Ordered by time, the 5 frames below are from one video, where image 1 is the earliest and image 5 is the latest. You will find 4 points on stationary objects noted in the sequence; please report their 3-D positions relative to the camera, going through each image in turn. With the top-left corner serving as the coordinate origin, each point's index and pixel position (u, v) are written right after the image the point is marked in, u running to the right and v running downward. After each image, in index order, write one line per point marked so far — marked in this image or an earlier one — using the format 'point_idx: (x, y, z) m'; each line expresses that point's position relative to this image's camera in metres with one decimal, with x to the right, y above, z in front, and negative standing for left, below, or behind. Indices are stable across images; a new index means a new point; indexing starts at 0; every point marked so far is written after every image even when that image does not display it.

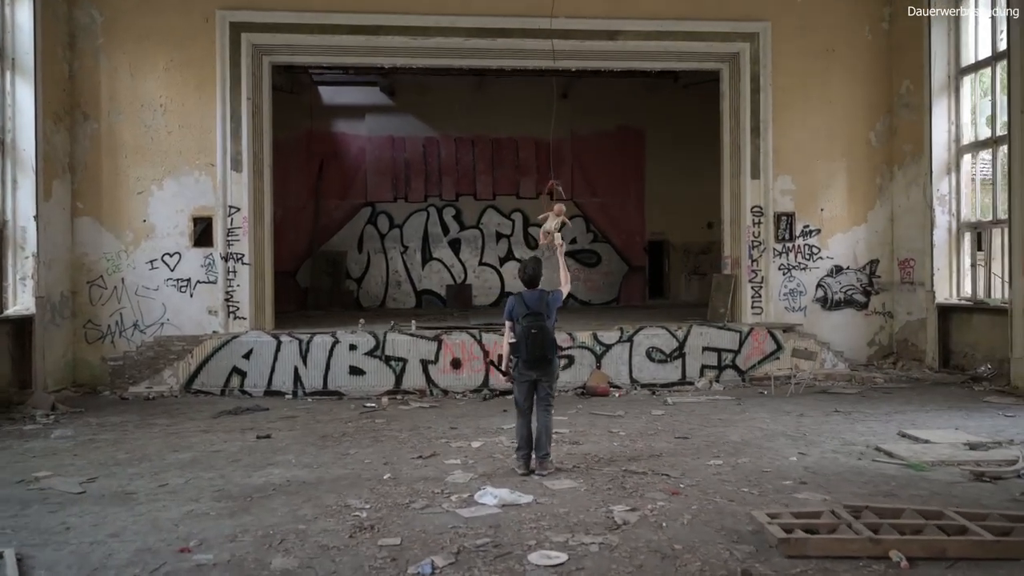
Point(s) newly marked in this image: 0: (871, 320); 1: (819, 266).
0: (+5.8, -0.5, +11.4) m
1: (+4.9, +0.3, +11.3) m
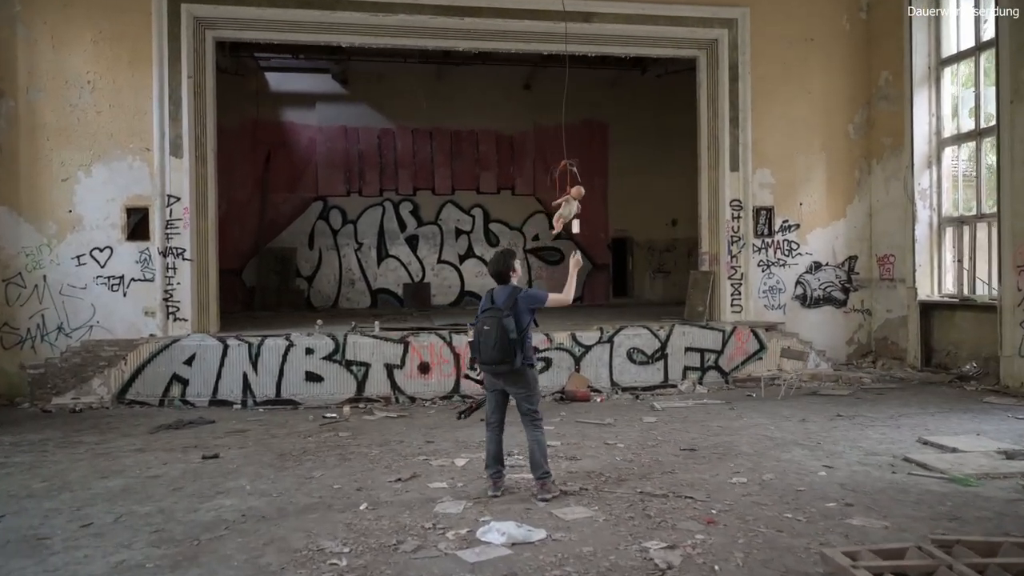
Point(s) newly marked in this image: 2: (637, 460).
0: (+5.3, -0.5, +11.1) m
1: (+4.4, +0.4, +11.0) m
2: (+0.9, -1.3, +5.2) m
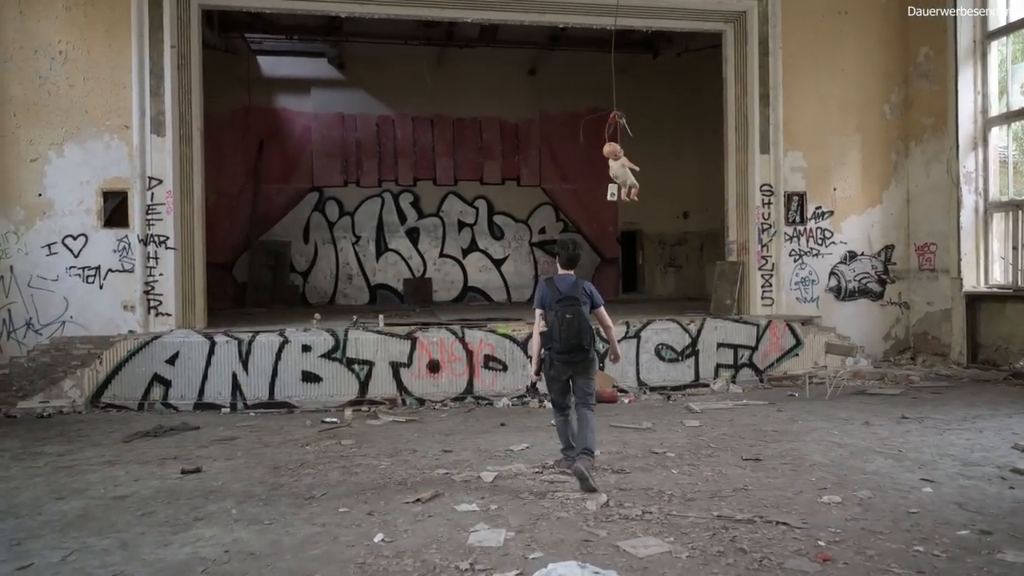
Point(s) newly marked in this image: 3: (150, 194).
0: (+5.5, -0.3, +10.3) m
1: (+4.6, +0.5, +10.2) m
2: (+1.2, -1.2, +4.4) m
3: (-4.3, +1.1, +8.4) m
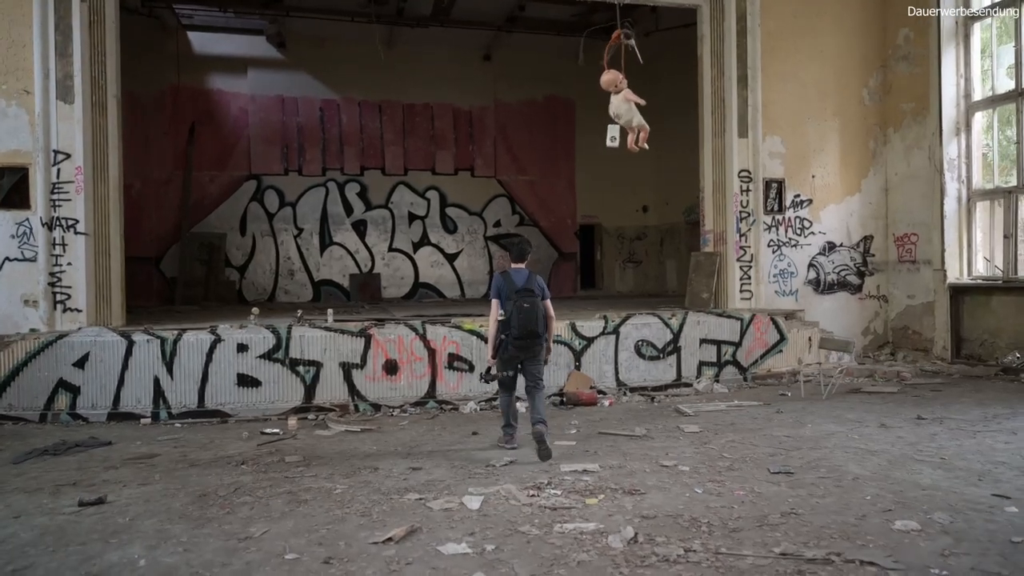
0: (+5.0, -0.2, +9.9) m
1: (+4.1, +0.6, +9.7) m
2: (+1.1, -1.1, +3.7) m
3: (-4.7, +1.2, +7.2) m
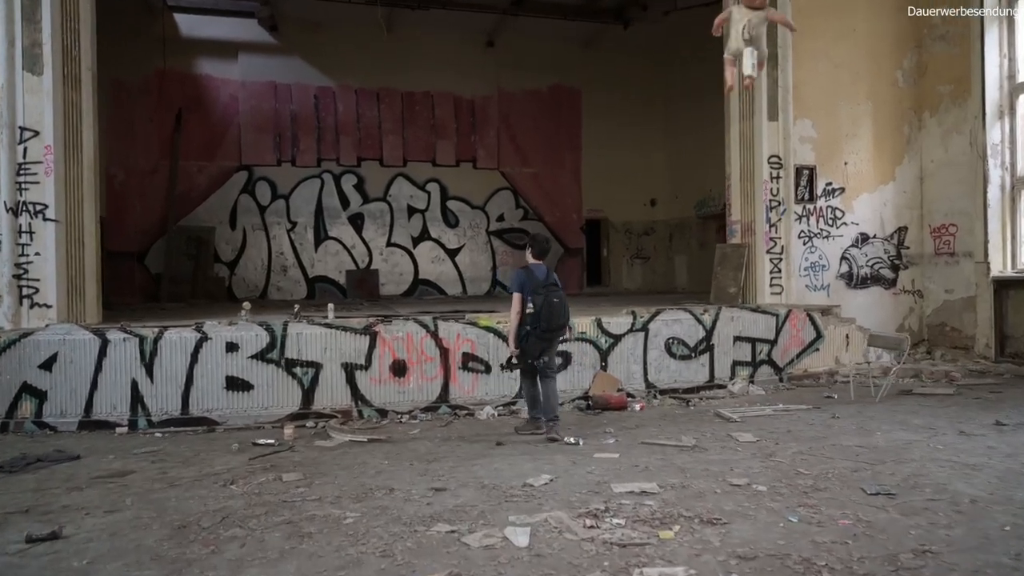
0: (+5.1, -0.2, +9.3) m
1: (+4.2, +0.7, +9.0) m
2: (+1.3, -1.0, +3.0) m
3: (-4.5, +1.3, +6.5) m
